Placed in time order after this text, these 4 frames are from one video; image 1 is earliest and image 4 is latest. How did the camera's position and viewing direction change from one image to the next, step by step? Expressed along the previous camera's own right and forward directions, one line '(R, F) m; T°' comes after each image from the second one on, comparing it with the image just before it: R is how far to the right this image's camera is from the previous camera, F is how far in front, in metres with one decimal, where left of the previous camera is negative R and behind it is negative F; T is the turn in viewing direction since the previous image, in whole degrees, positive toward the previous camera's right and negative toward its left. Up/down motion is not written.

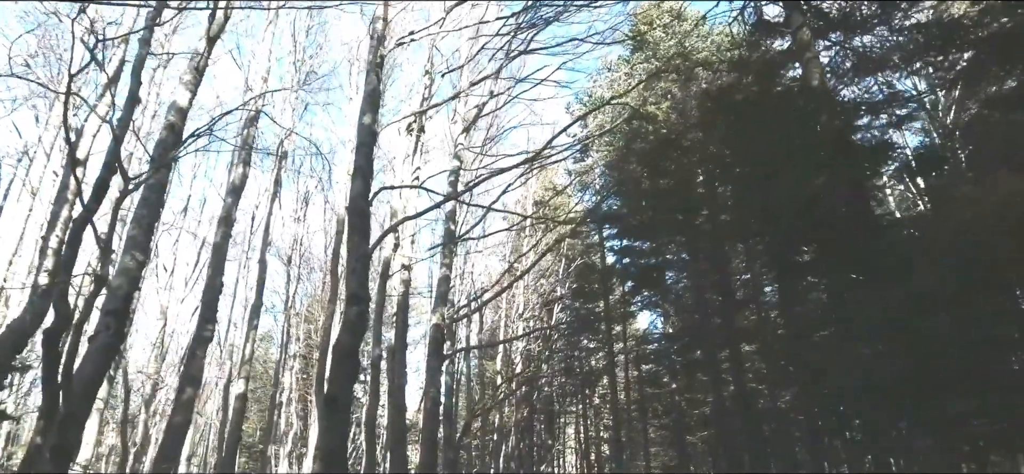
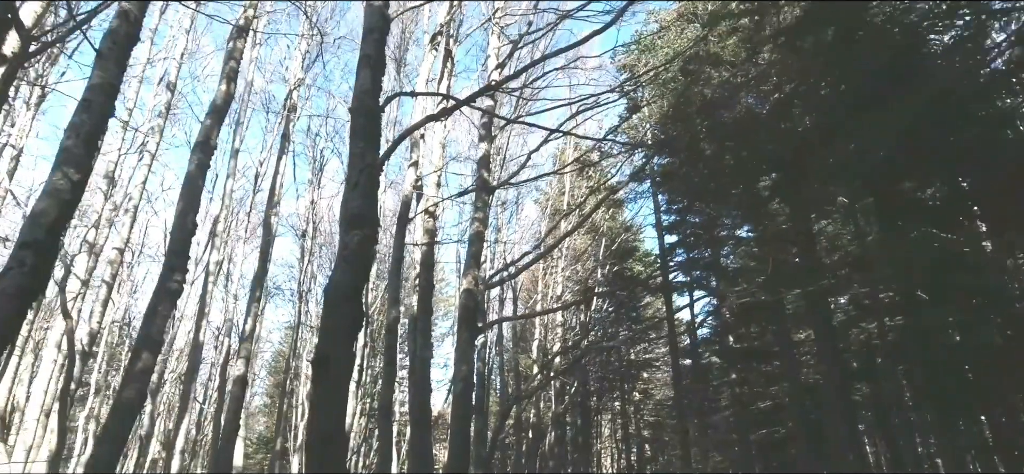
(-0.2, +1.1) m; -2°
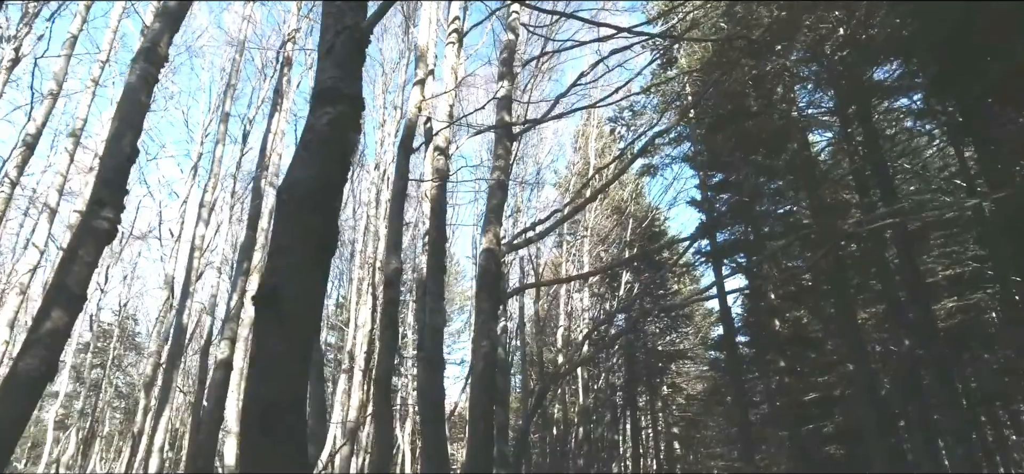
(-0.1, +0.9) m; -1°
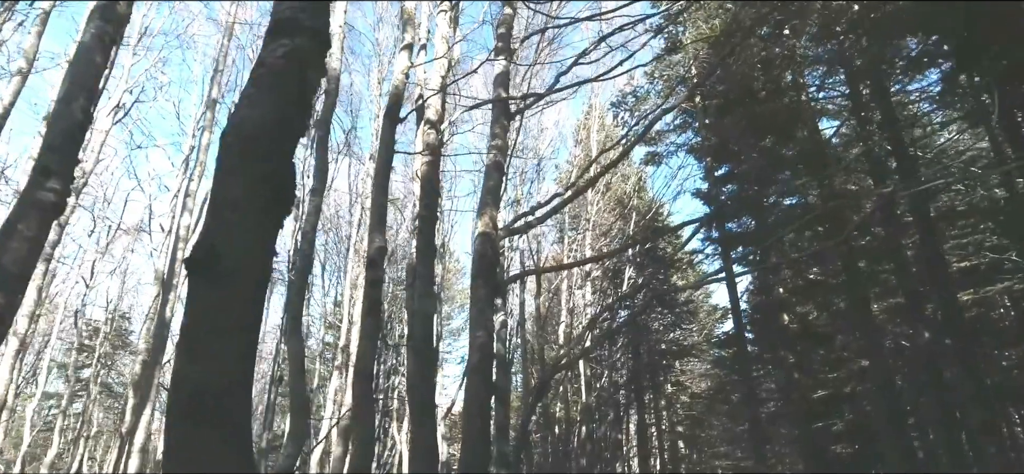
(0.0, +0.3) m; 0°
